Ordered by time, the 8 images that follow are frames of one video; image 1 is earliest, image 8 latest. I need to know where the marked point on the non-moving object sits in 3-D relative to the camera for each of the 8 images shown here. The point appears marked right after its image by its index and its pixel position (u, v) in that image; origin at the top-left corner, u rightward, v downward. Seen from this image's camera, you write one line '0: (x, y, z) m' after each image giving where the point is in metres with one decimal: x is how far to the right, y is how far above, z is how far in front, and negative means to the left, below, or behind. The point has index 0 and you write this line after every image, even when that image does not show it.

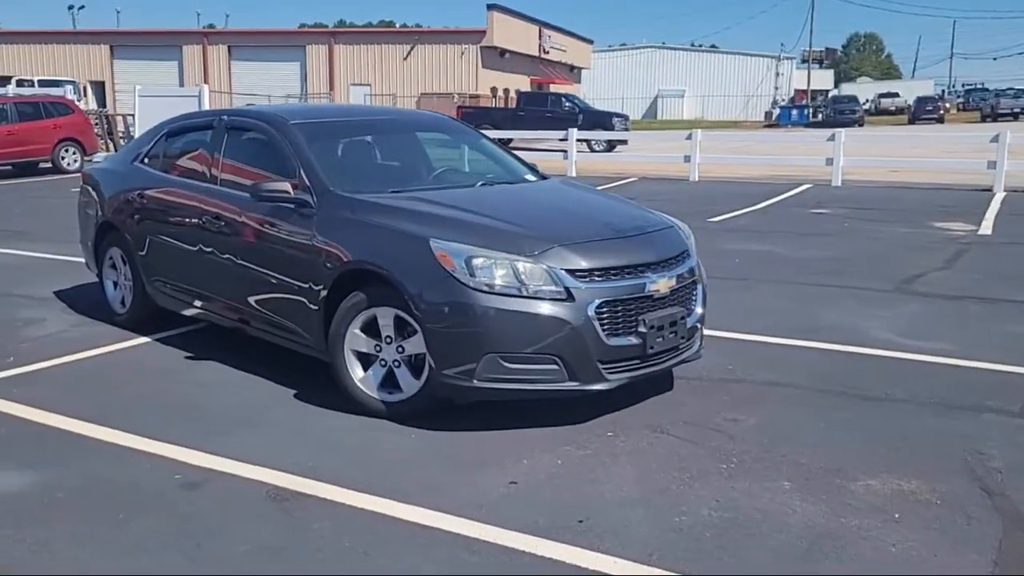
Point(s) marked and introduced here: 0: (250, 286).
0: (-1.9, 0.0, +6.5) m
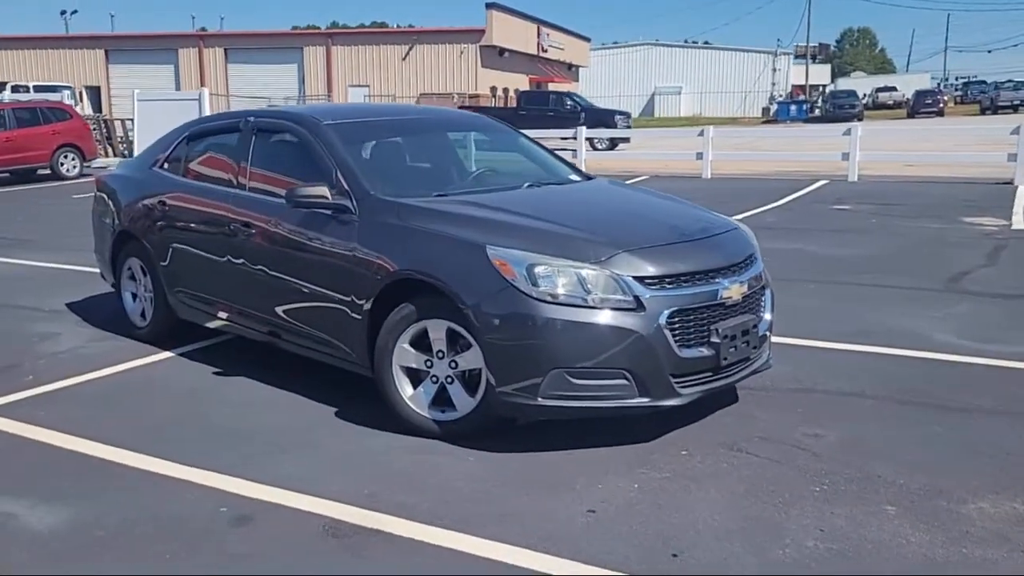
0: (-1.5, -0.1, +6.2) m
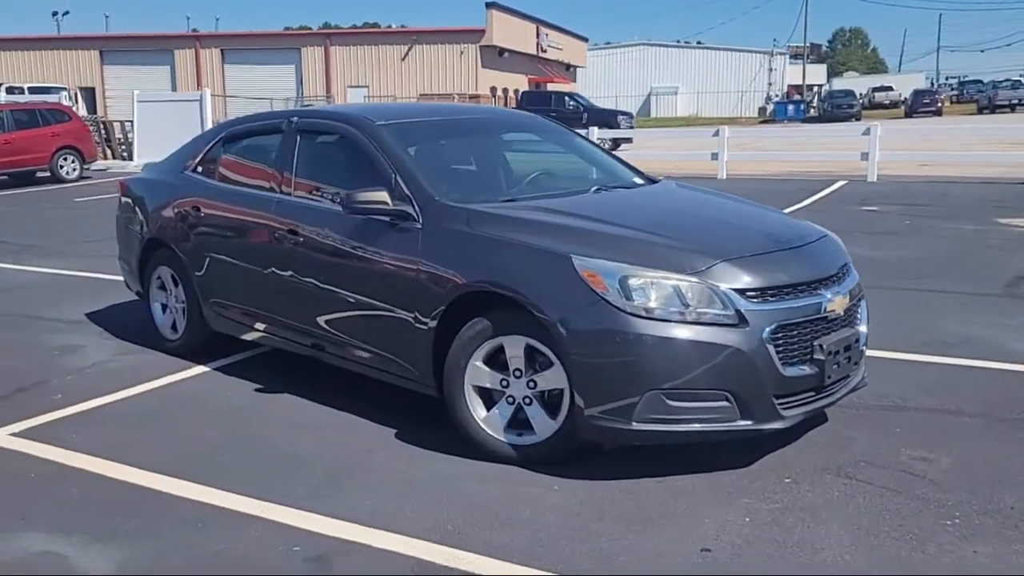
0: (-1.1, -0.1, +5.8) m
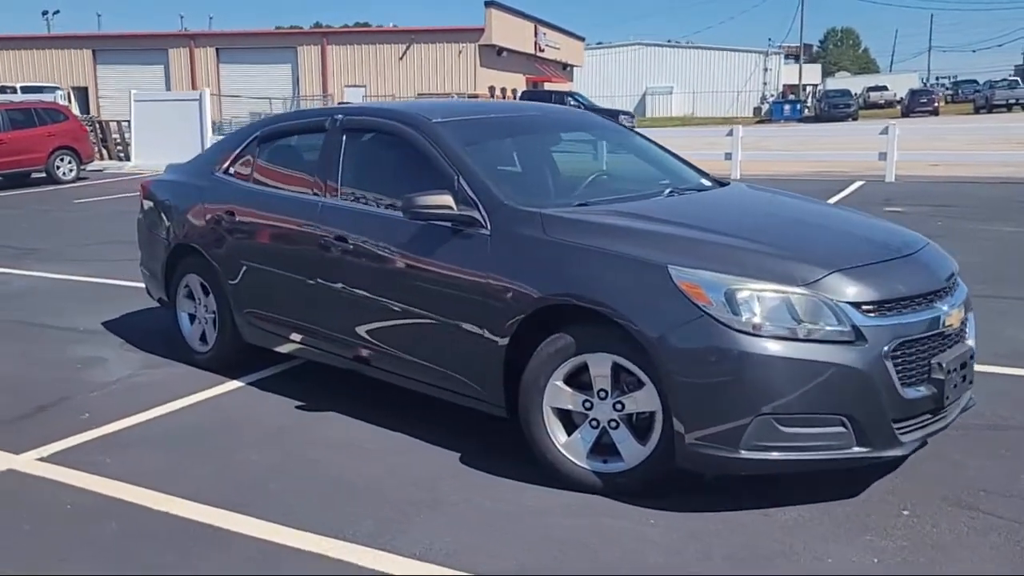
0: (-0.7, -0.2, +5.4) m
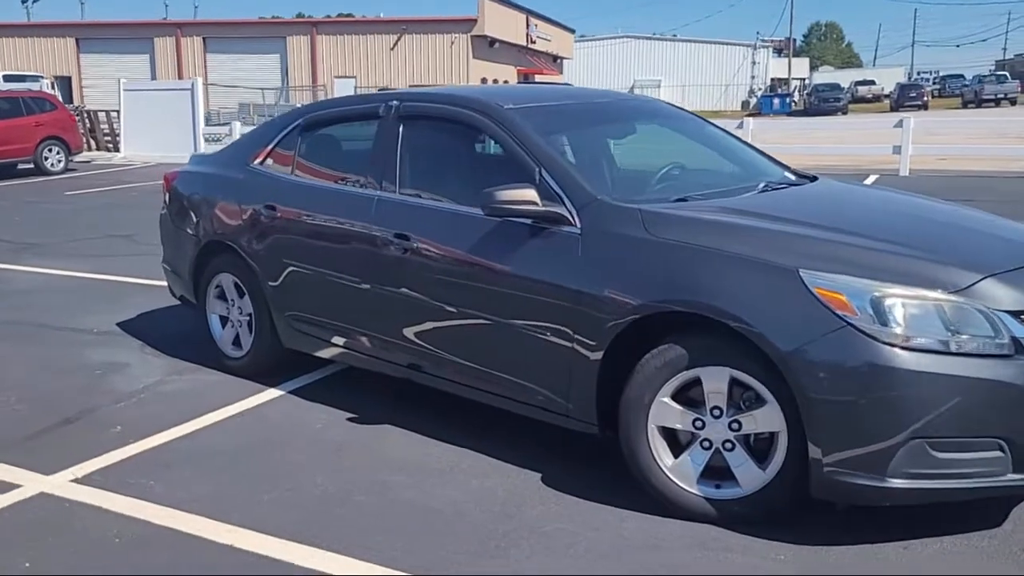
0: (-0.3, -0.2, +4.9) m
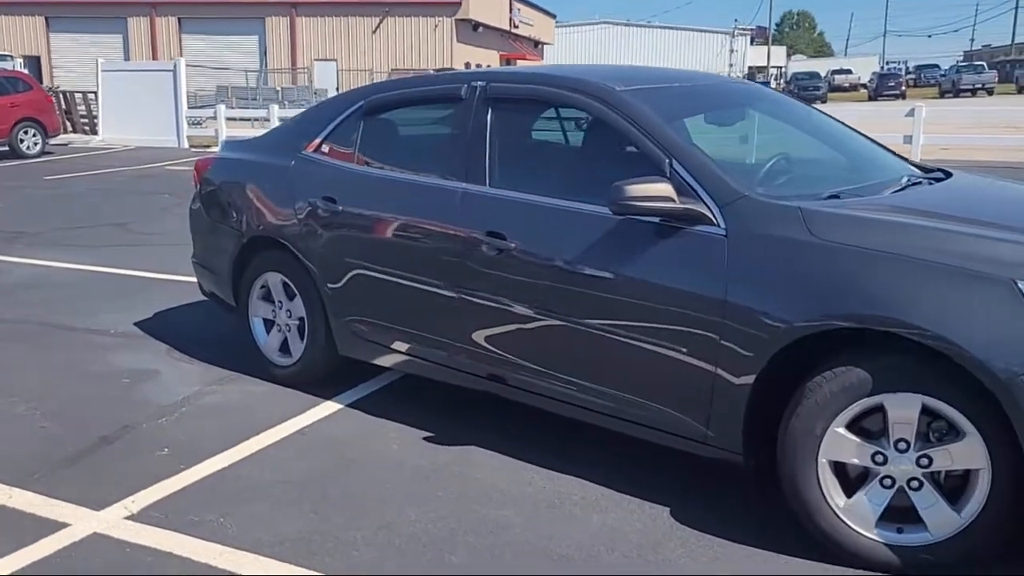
0: (+0.2, -0.2, +4.3) m
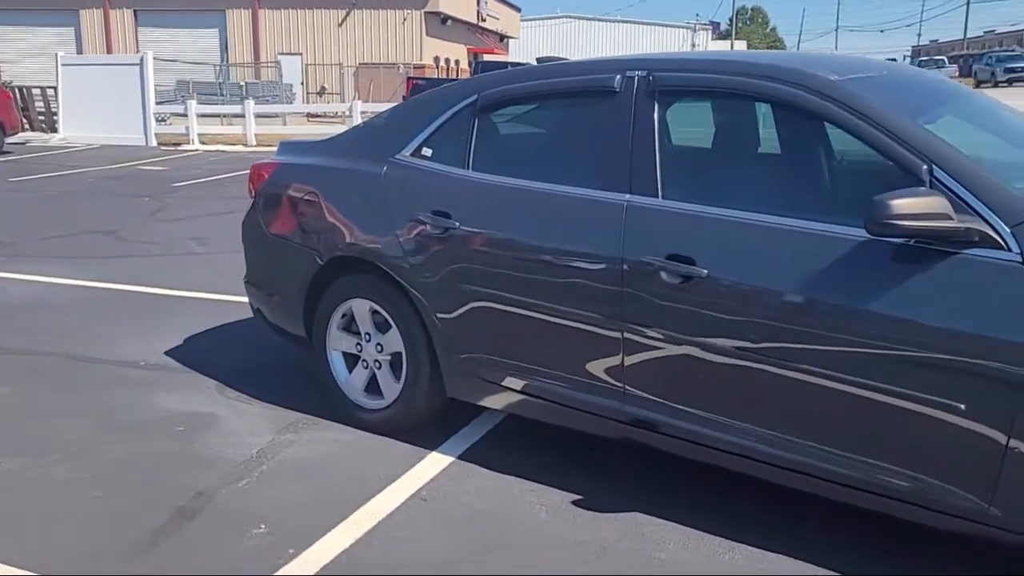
0: (+1.0, -0.4, +3.5) m
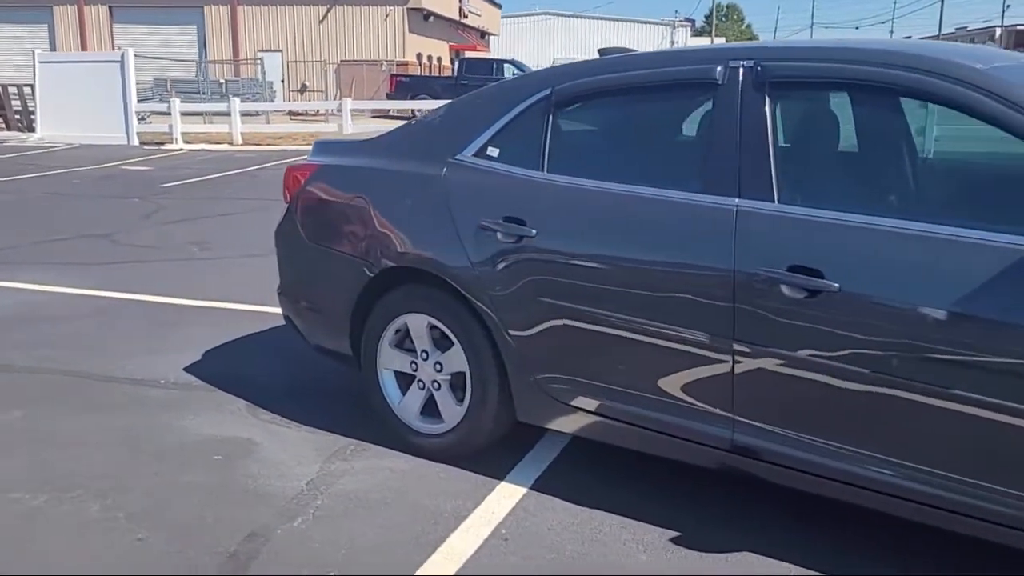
0: (+1.3, -0.4, +3.1) m
